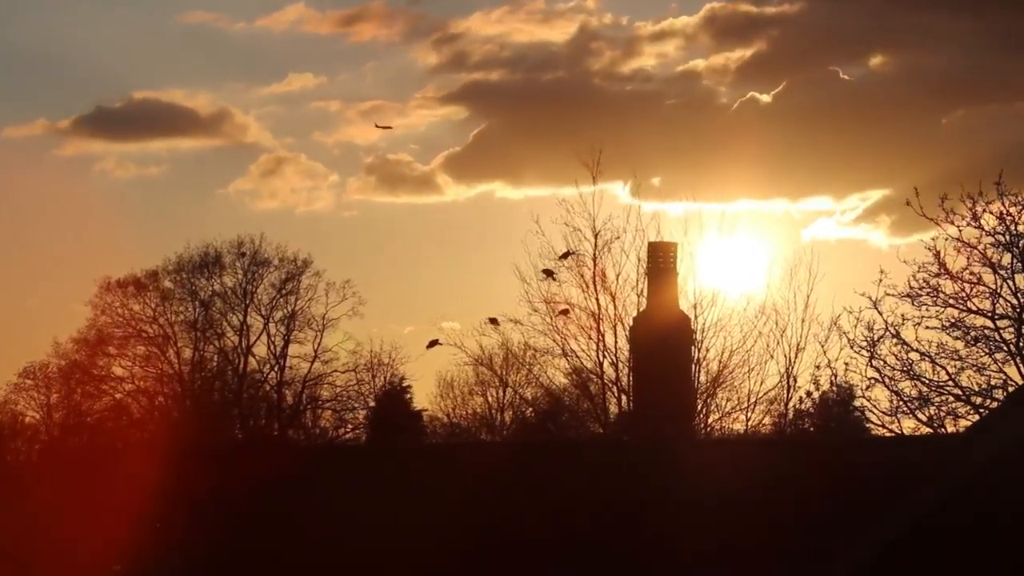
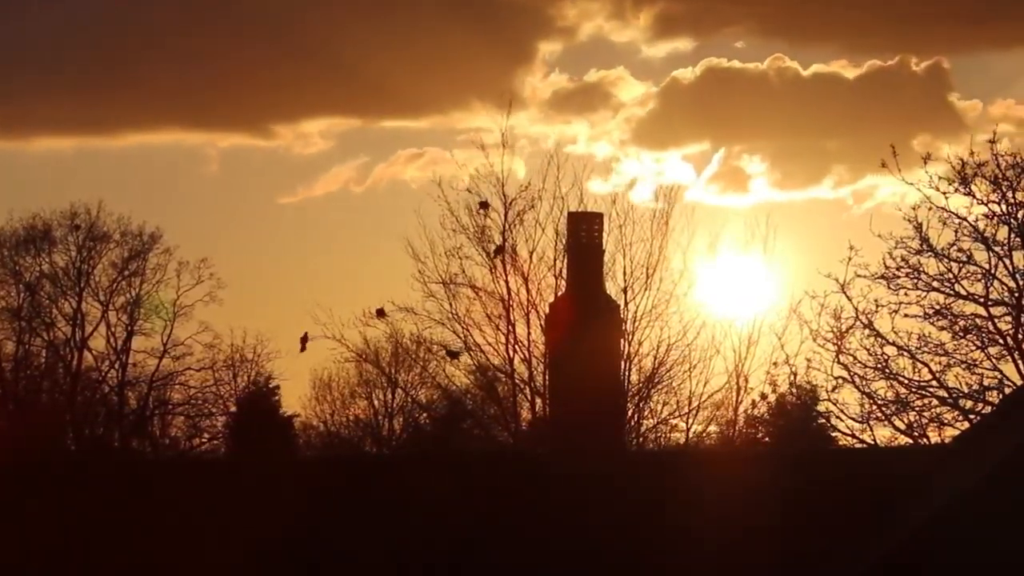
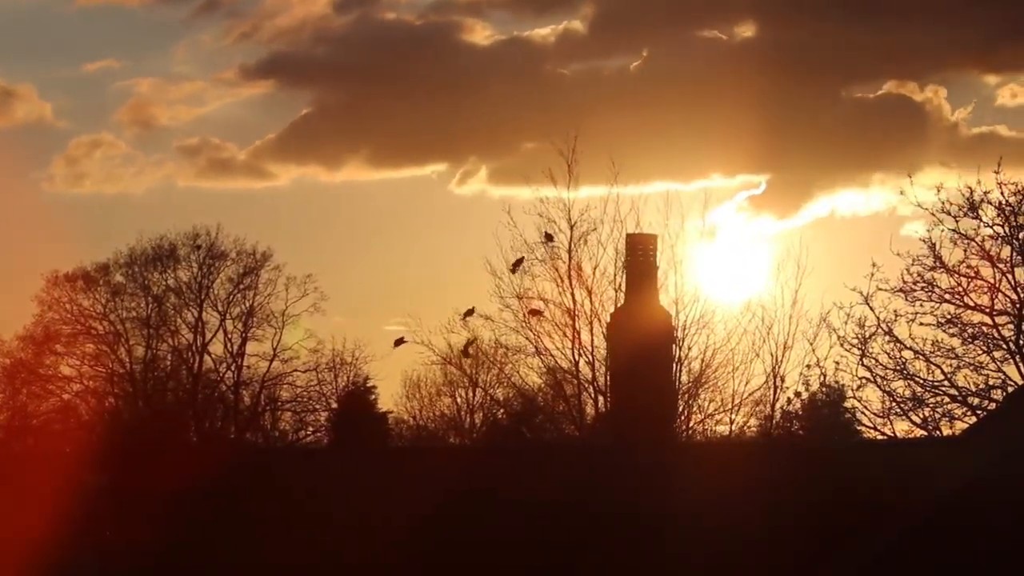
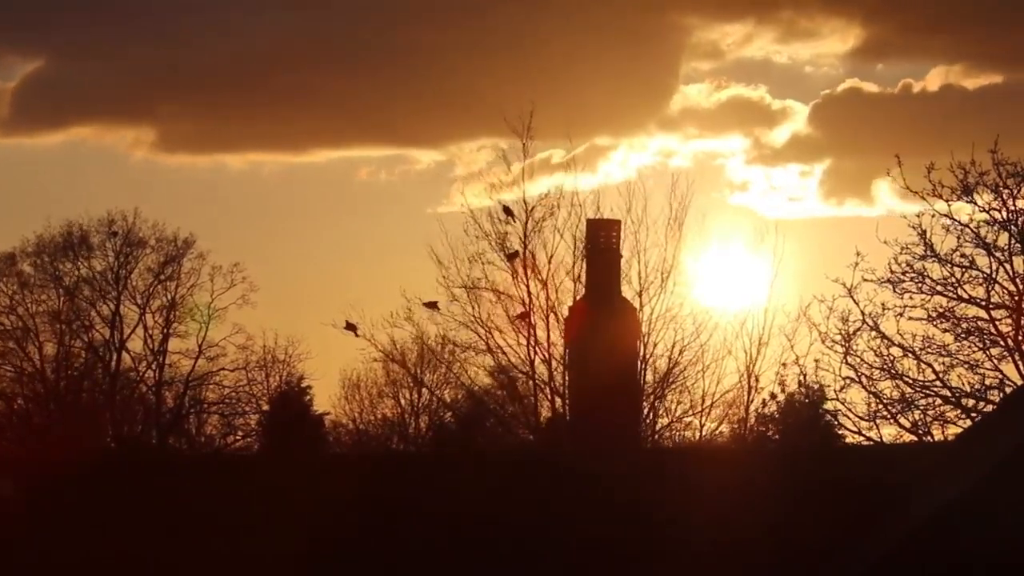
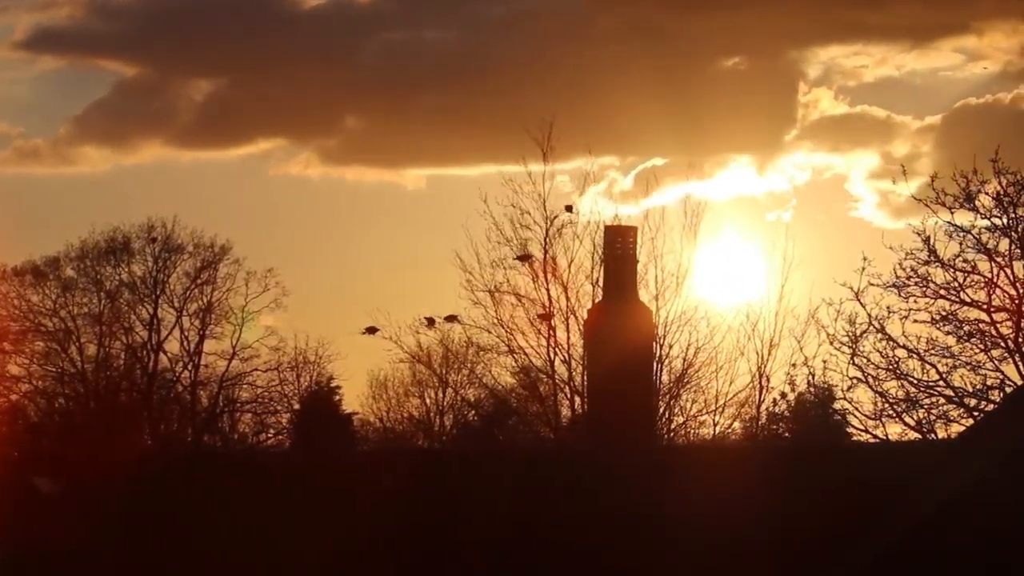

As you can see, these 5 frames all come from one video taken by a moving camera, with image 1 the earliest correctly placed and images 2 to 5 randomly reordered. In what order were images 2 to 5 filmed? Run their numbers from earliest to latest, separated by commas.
3, 5, 4, 2
